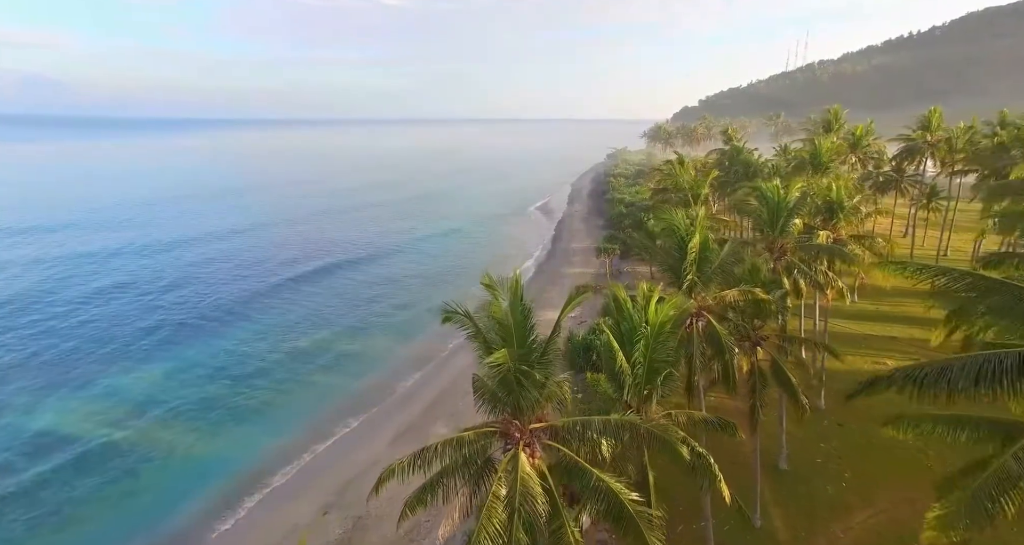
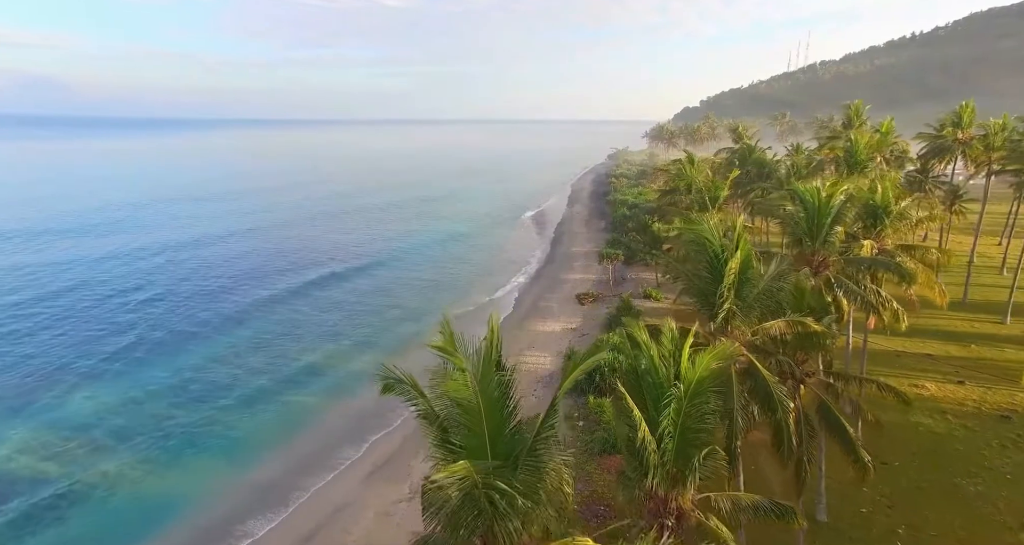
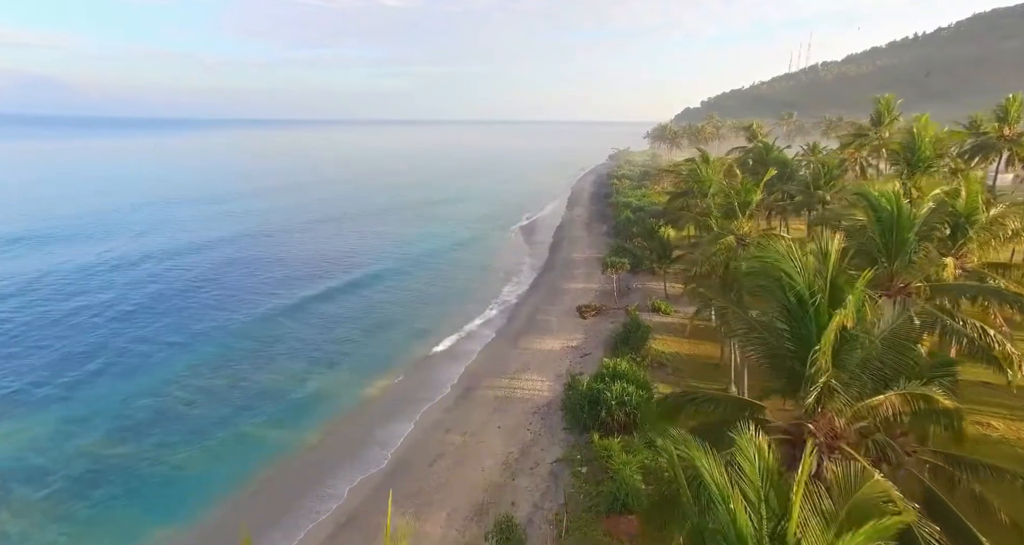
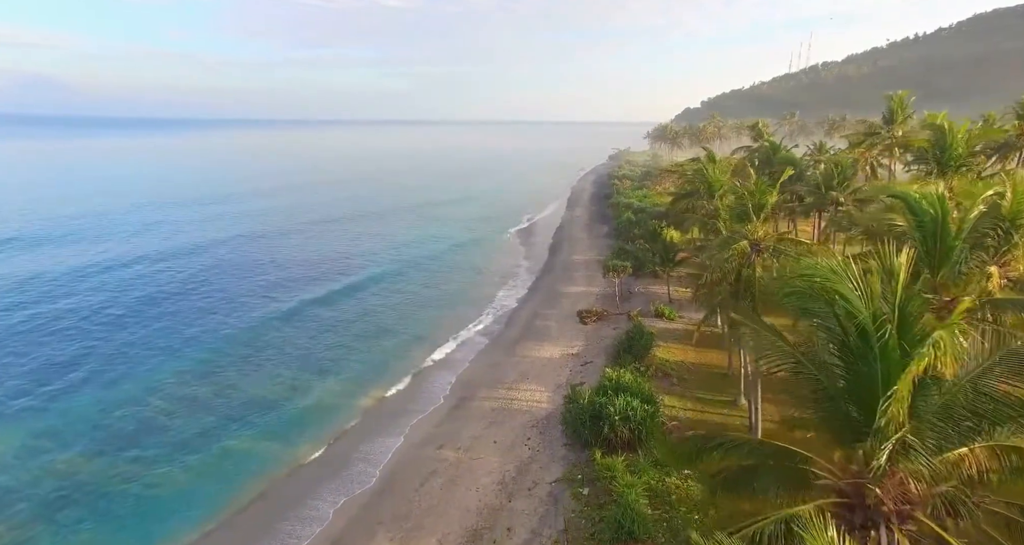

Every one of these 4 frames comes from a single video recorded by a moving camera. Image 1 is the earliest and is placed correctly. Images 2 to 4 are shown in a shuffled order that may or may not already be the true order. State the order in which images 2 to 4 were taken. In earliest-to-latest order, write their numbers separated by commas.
2, 3, 4
